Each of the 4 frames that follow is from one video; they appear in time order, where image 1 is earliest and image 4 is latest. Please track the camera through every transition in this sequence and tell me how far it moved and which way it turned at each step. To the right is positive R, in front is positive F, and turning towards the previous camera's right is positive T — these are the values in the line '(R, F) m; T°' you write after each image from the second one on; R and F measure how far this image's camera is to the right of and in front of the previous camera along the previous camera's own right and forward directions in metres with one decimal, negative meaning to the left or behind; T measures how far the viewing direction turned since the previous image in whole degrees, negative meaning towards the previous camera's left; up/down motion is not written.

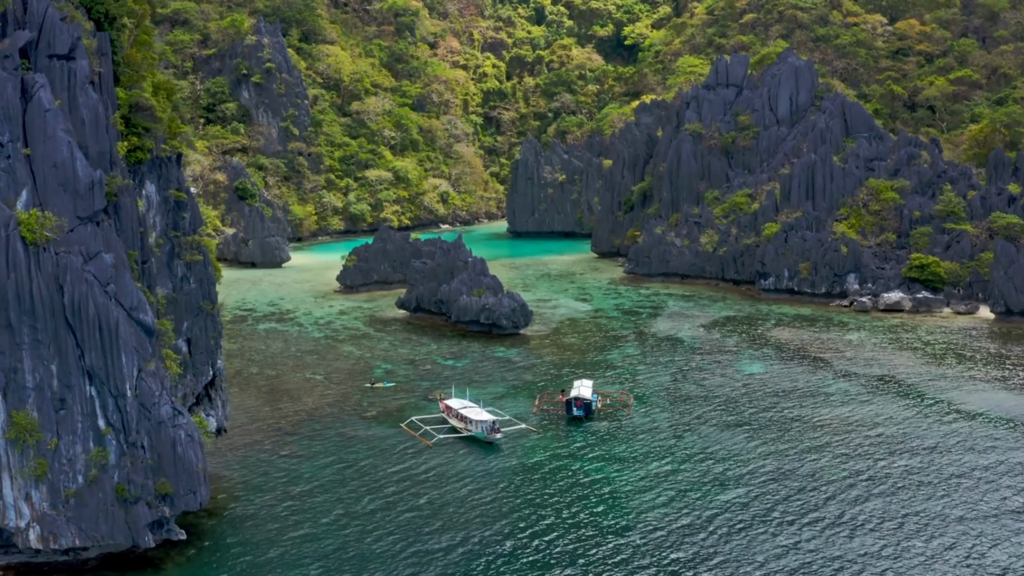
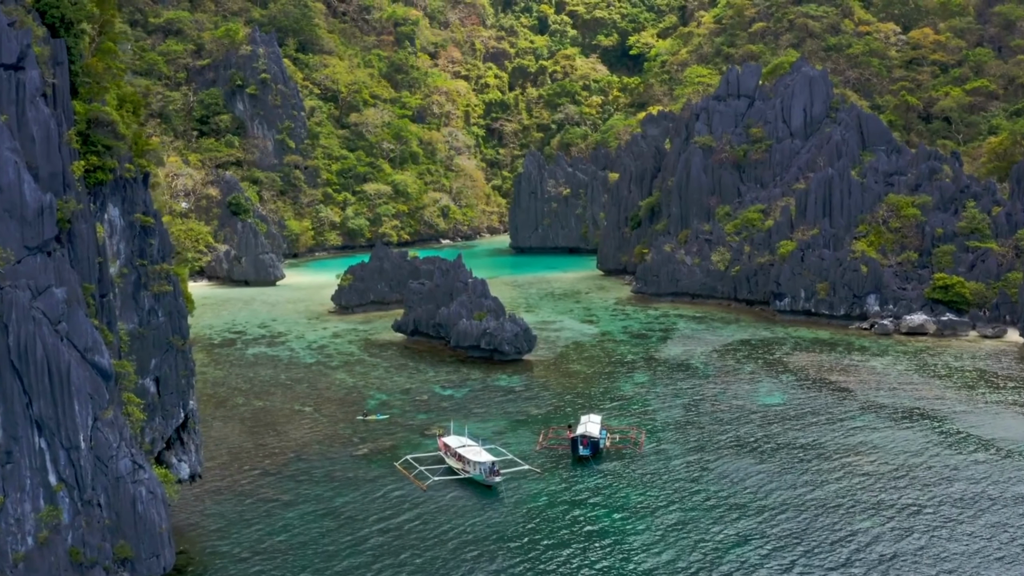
(0.0, +2.4) m; 0°
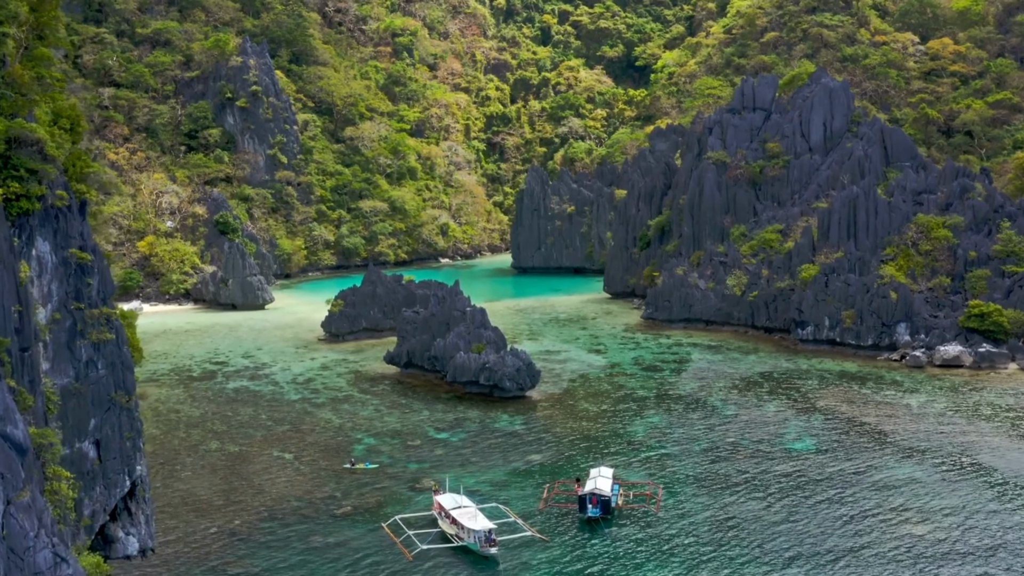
(0.0, +3.4) m; 0°
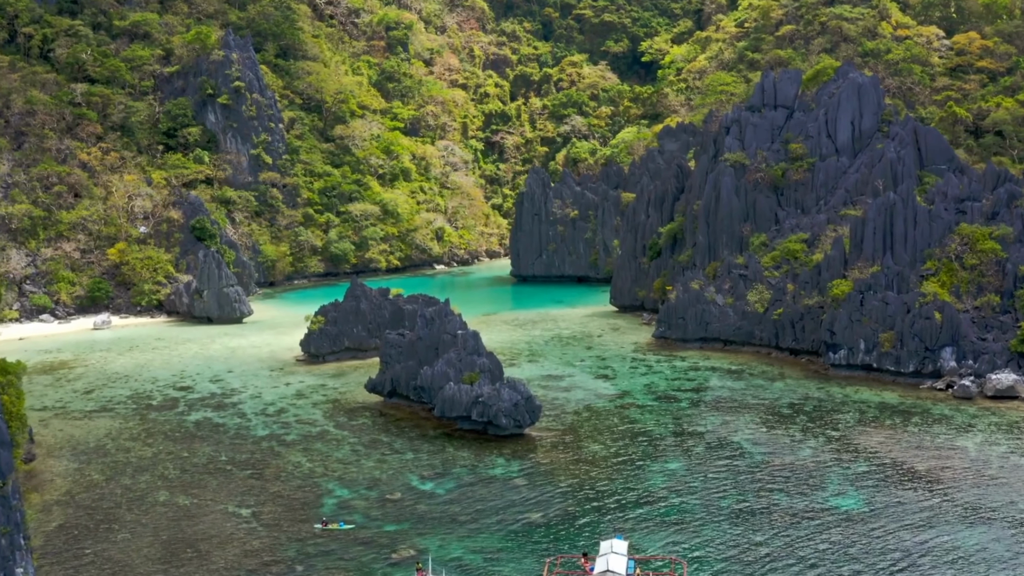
(+0.1, +4.6) m; 0°
